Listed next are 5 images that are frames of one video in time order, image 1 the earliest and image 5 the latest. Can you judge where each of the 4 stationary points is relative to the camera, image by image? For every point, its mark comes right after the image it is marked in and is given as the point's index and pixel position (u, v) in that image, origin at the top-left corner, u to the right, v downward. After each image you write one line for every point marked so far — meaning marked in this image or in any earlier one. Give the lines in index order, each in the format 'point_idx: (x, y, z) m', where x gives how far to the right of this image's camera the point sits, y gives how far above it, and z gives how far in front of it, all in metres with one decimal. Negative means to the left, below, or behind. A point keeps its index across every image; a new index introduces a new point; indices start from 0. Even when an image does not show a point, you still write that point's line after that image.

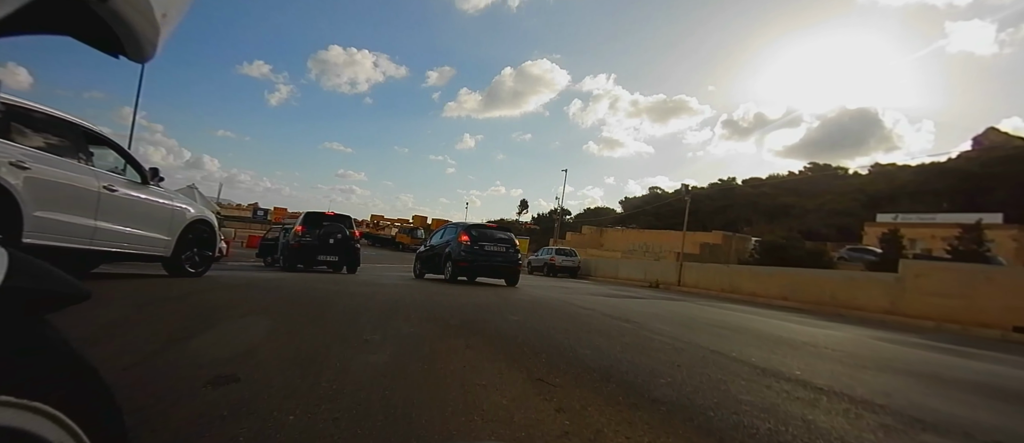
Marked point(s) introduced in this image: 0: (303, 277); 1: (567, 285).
0: (-5.5, -1.6, +11.4) m
1: (+1.8, -1.9, +12.8) m
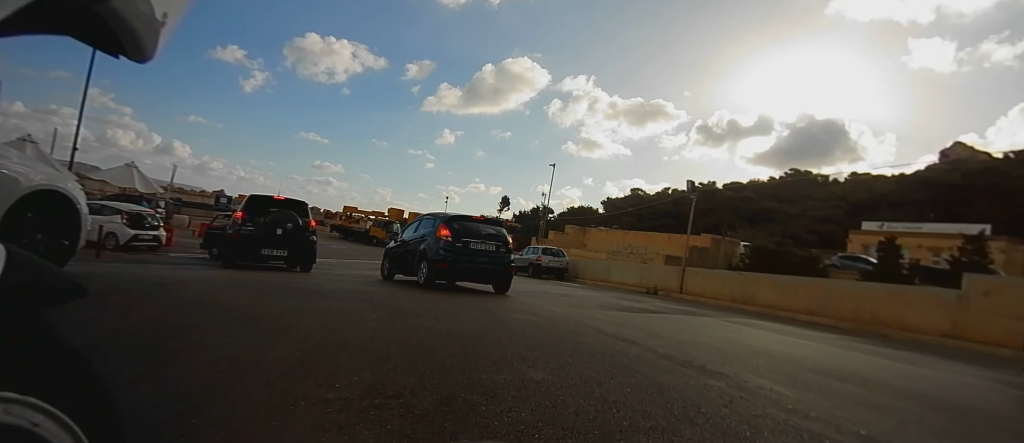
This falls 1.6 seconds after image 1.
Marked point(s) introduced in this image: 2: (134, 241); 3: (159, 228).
0: (-5.9, -1.3, +9.4) m
1: (+1.3, -1.8, +11.1) m
2: (-15.1, -0.8, +16.9) m
3: (-15.1, -0.2, +18.1) m
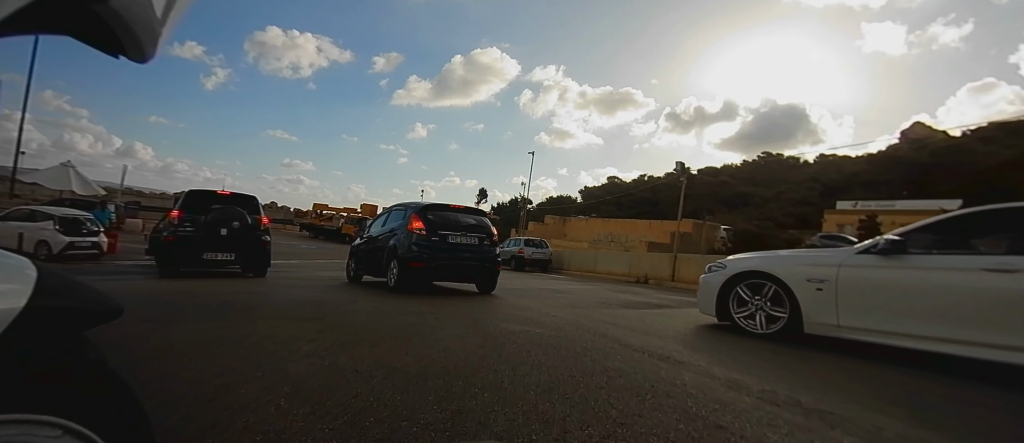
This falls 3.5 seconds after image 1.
0: (-6.2, -1.3, +8.1) m
1: (+0.9, -1.5, +10.2) m
2: (-15.9, -1.0, +15.1) m
3: (-15.9, -0.4, +16.2) m
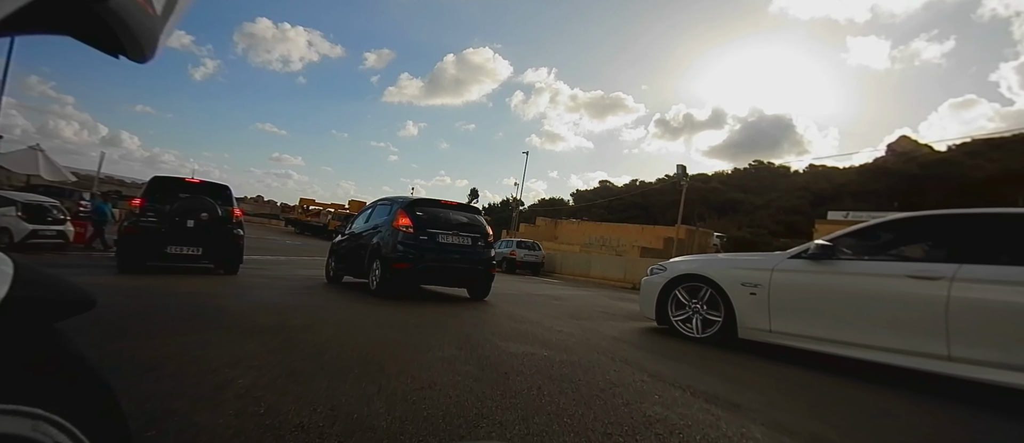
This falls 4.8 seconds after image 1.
0: (-6.3, -1.1, +7.3) m
1: (+0.7, -1.6, +9.7) m
2: (-16.2, -0.6, +14.1) m
3: (-16.3, 0.0, +15.2) m
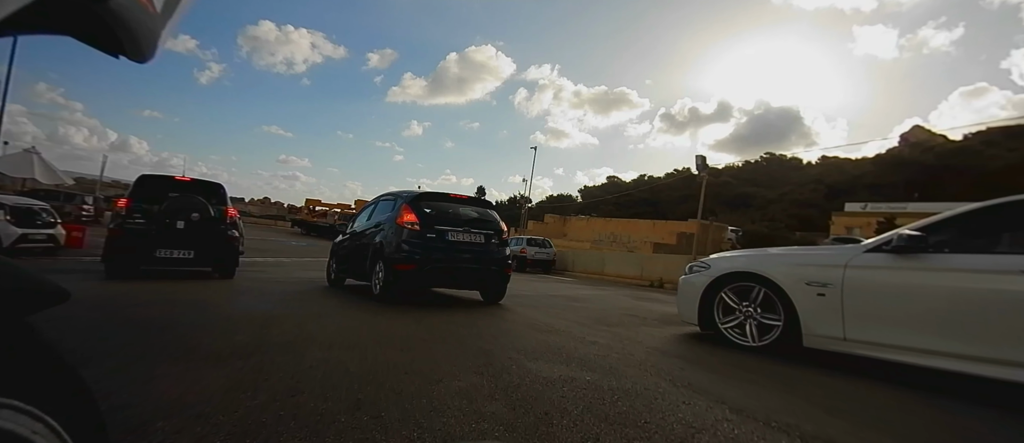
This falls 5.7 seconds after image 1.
0: (-6.0, -1.2, +6.8) m
1: (+1.0, -1.5, +9.1) m
2: (-15.9, -0.7, +13.7) m
3: (-15.9, -0.2, +14.8) m
